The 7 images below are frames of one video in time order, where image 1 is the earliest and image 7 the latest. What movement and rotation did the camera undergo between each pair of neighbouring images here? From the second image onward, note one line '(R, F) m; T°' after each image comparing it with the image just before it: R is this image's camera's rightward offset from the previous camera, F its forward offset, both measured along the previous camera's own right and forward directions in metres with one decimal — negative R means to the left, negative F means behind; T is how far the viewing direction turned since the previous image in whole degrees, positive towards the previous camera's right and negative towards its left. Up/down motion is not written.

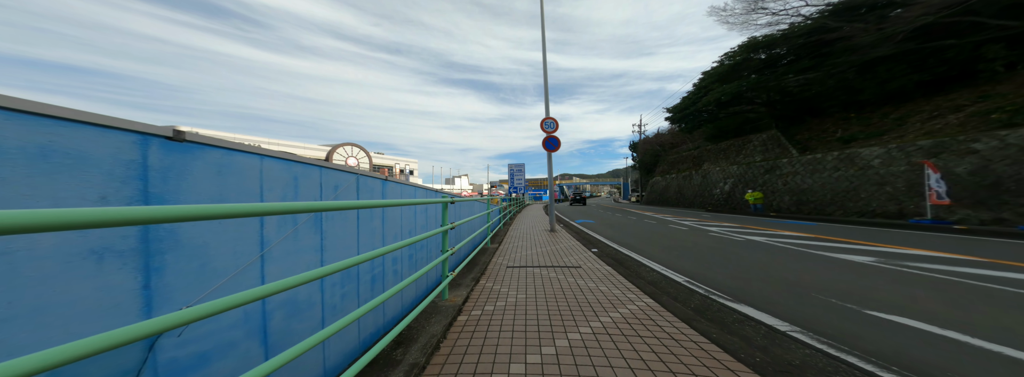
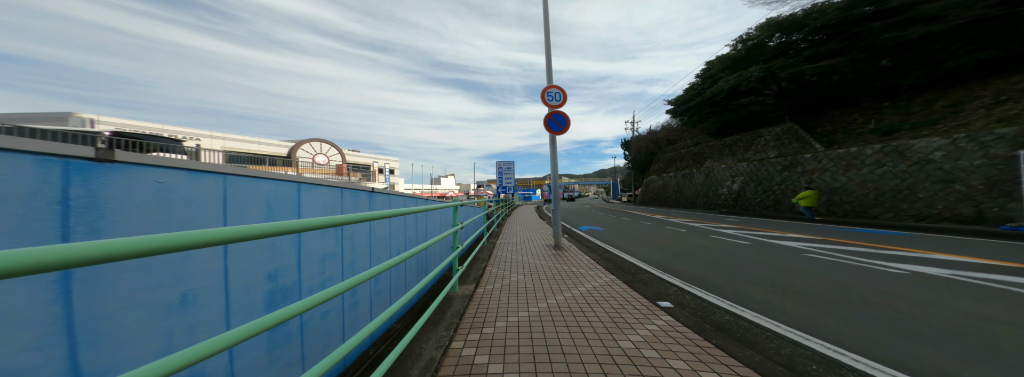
(0.0, +2.0) m; +3°
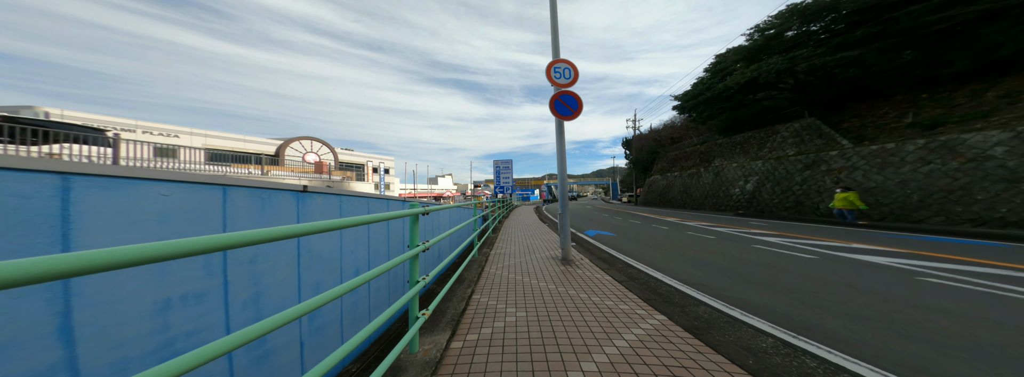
(0.0, +1.0) m; +1°
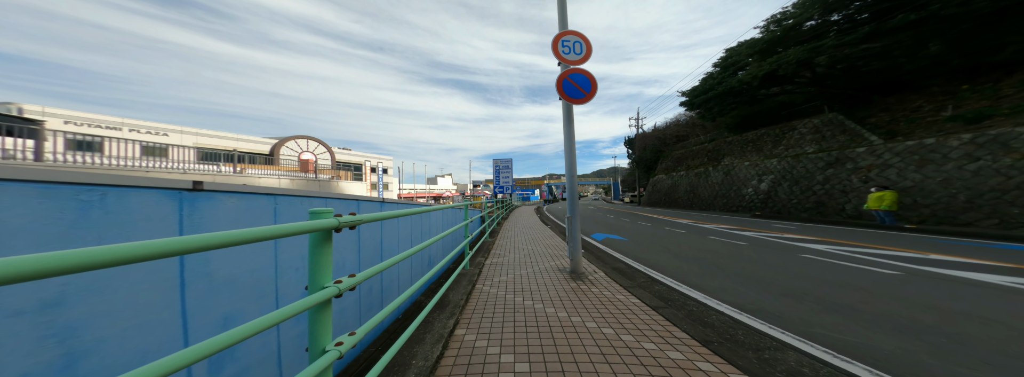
(0.0, +0.7) m; 0°
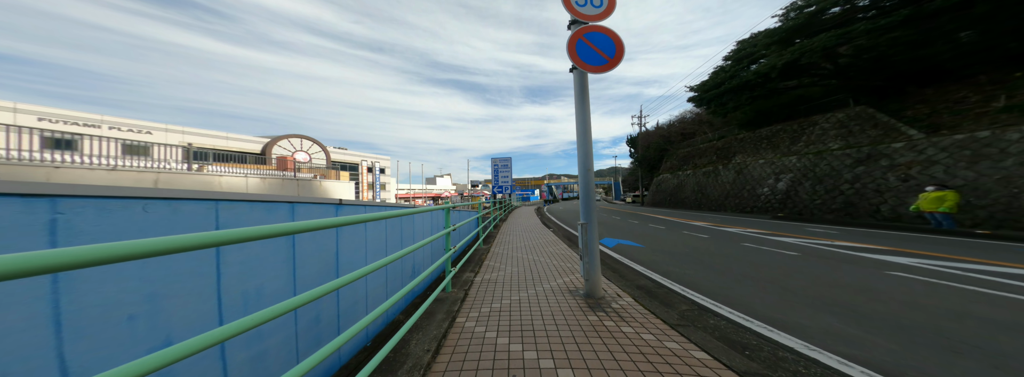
(0.0, +0.8) m; 0°
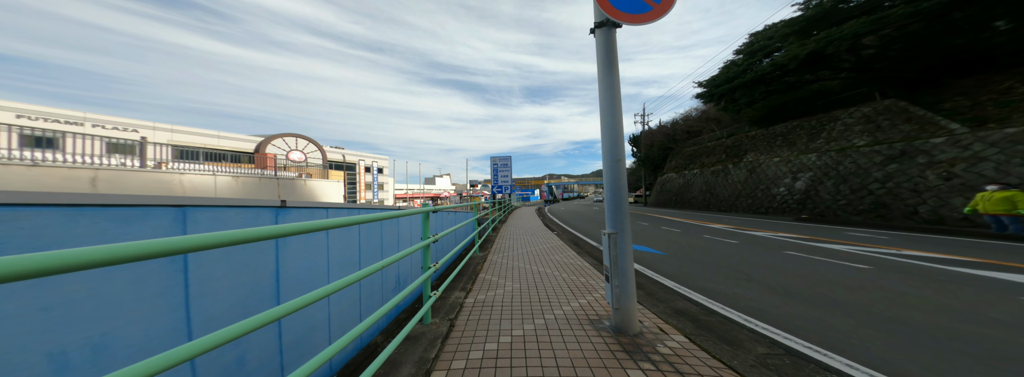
(0.0, +0.7) m; 0°
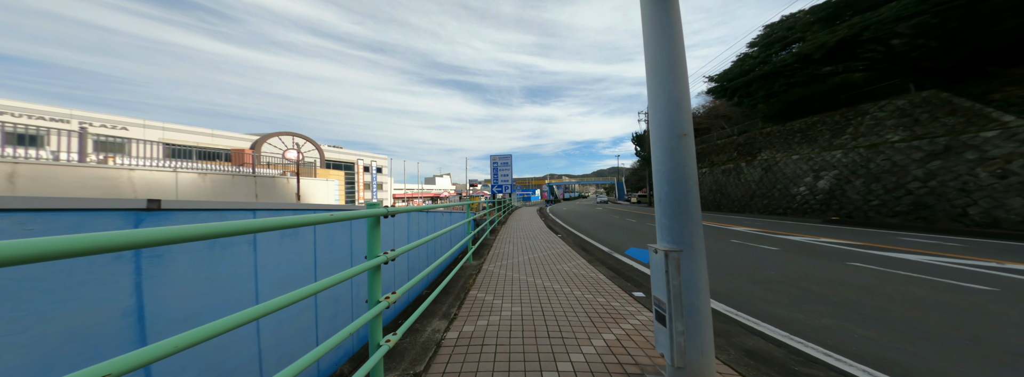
(0.0, +0.7) m; 0°
